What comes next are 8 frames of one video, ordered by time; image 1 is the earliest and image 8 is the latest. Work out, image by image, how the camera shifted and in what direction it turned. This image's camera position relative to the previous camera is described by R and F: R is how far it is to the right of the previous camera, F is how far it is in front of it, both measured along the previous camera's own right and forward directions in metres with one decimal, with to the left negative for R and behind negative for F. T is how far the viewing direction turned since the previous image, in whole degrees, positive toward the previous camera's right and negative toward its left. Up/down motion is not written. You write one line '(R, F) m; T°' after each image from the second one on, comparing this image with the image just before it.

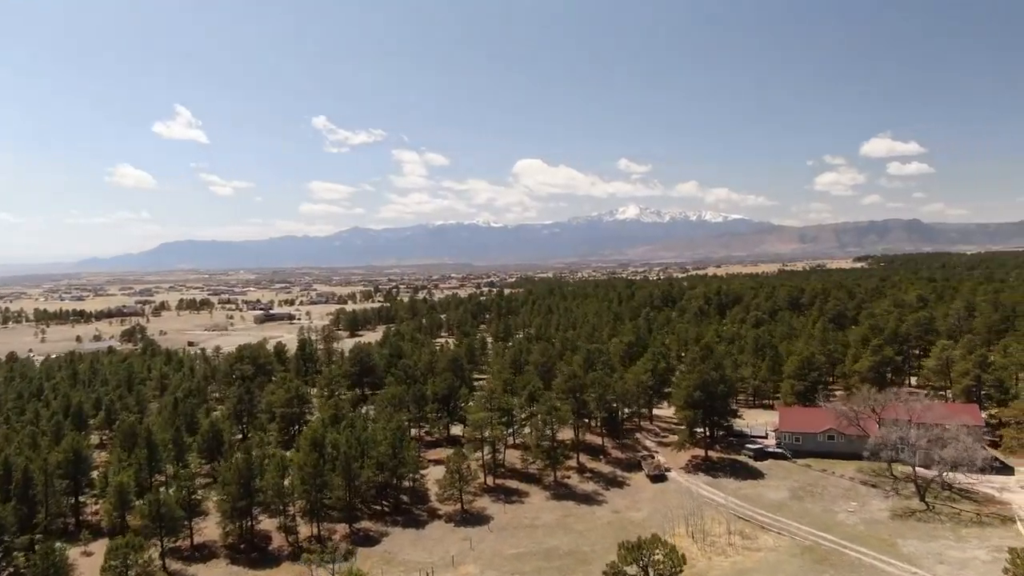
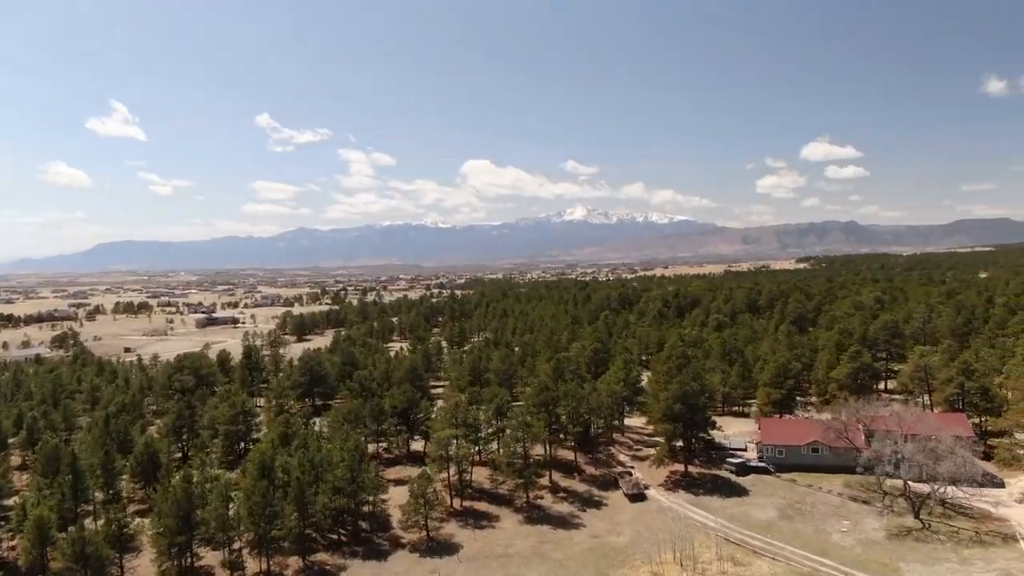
(-1.3, +4.3) m; +4°
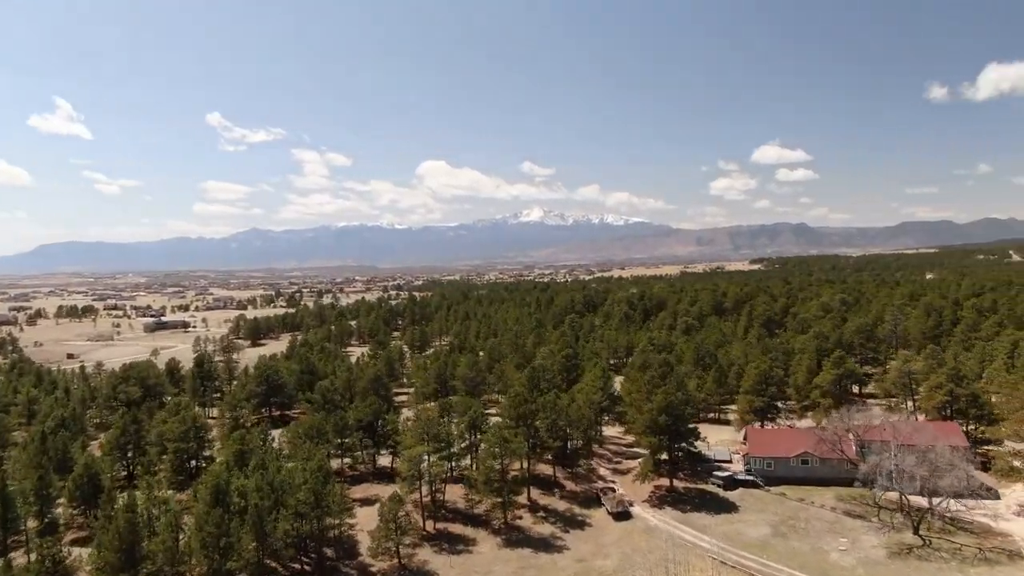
(-1.2, +3.5) m; +3°
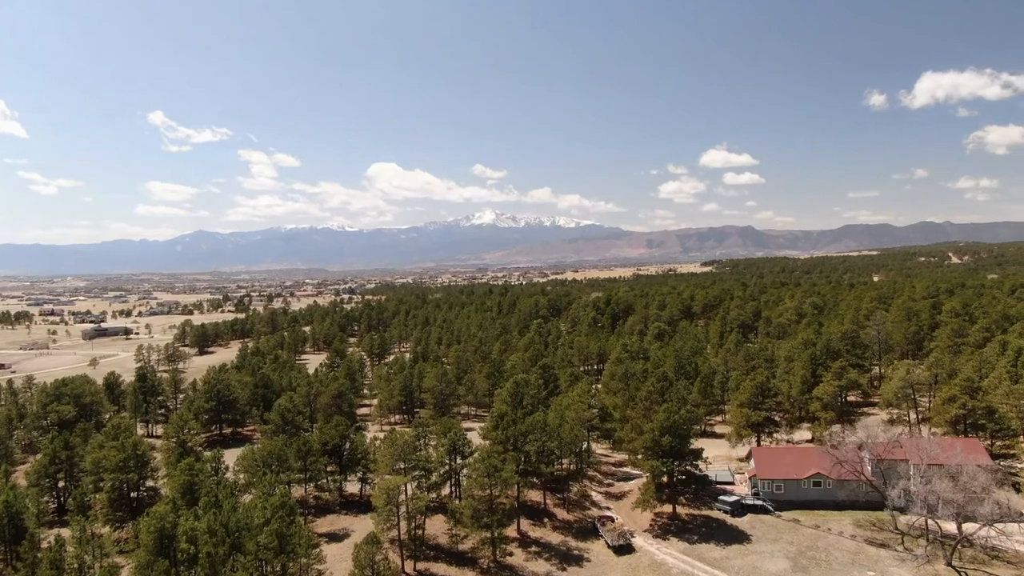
(-2.1, +5.4) m; +4°
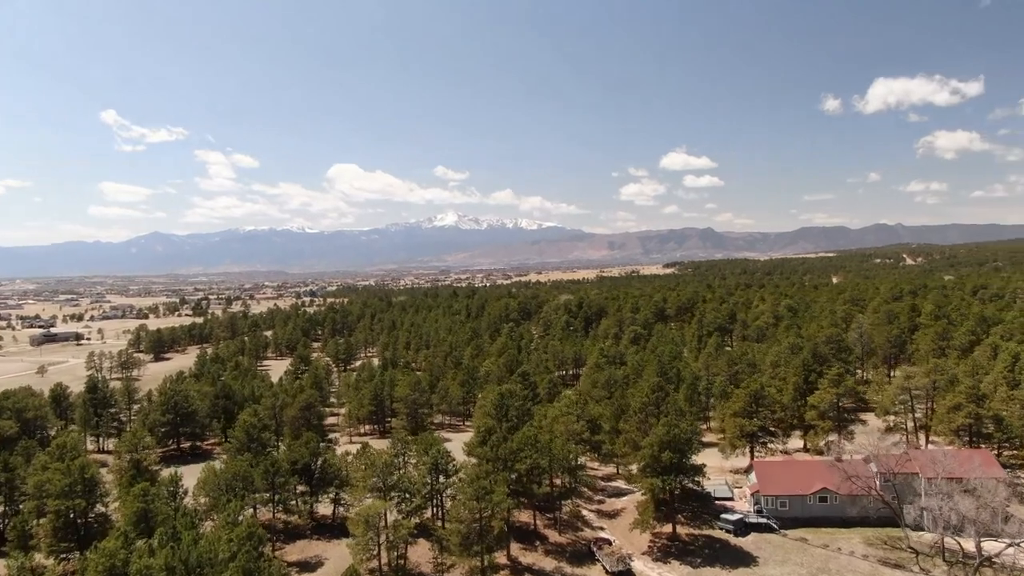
(-1.4, +3.6) m; +3°
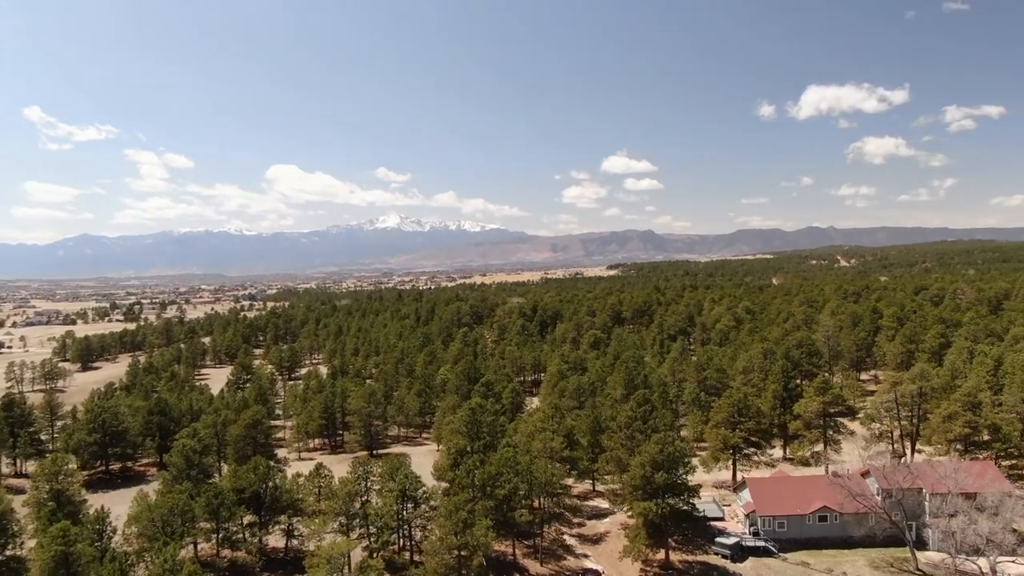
(-1.7, +4.5) m; +4°
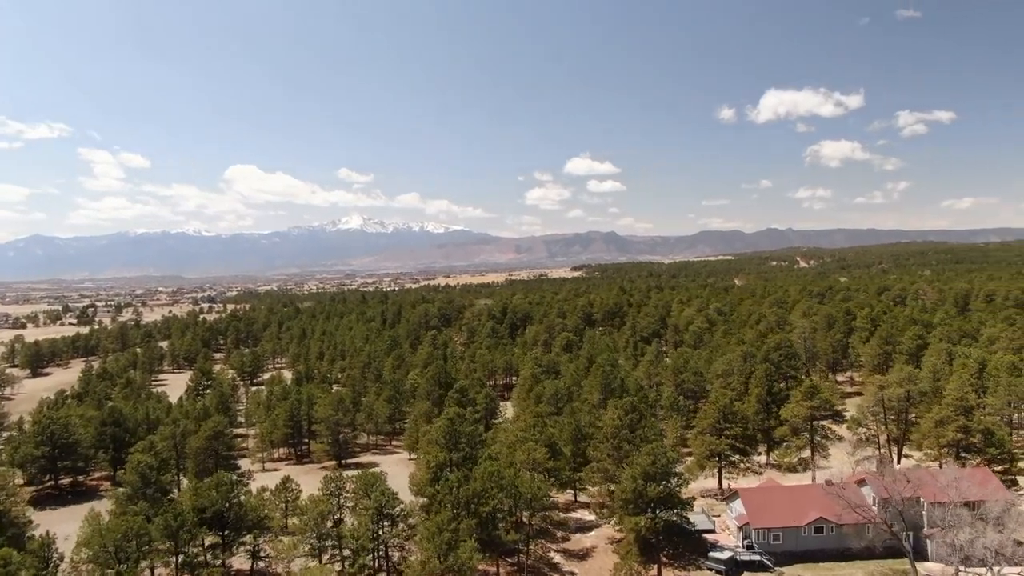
(-1.0, +2.4) m; +3°
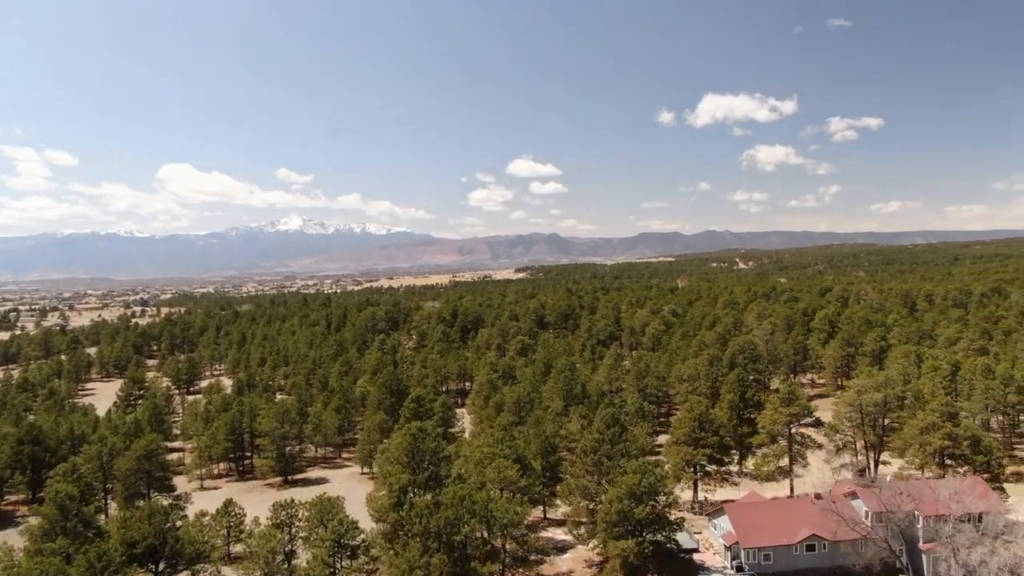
(-1.3, +3.6) m; +4°
